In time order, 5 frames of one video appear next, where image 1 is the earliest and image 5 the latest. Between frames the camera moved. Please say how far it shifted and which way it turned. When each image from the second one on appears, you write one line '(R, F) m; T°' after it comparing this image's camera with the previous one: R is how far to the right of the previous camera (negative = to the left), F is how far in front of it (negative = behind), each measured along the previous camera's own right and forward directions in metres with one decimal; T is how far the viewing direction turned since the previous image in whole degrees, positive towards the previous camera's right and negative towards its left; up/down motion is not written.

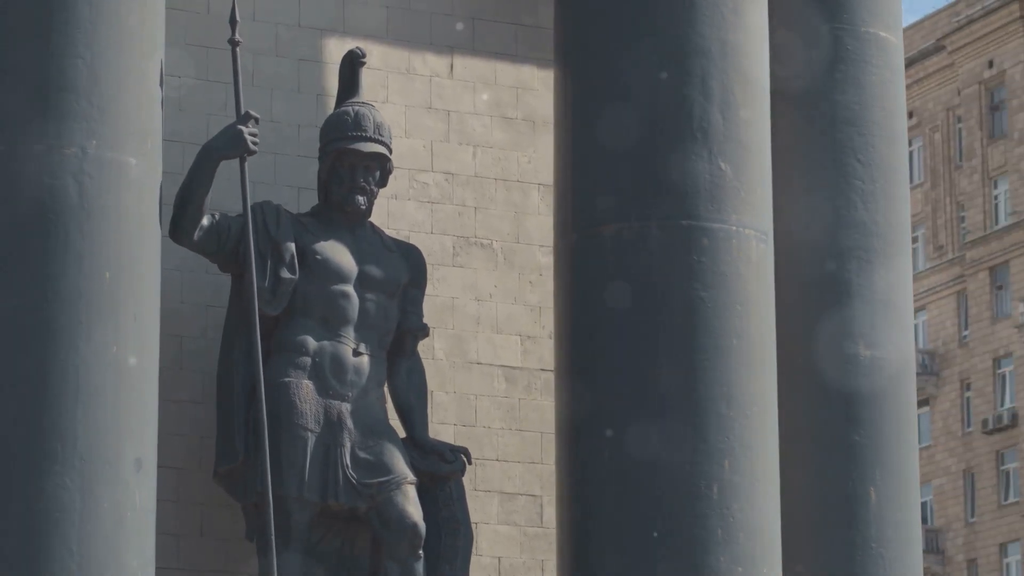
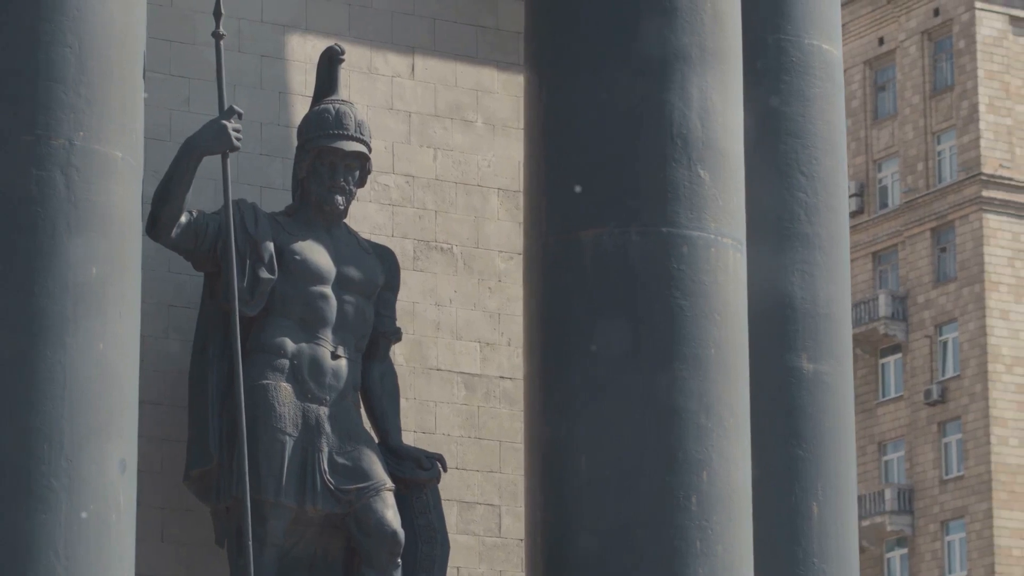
(-1.3, +0.3) m; +5°
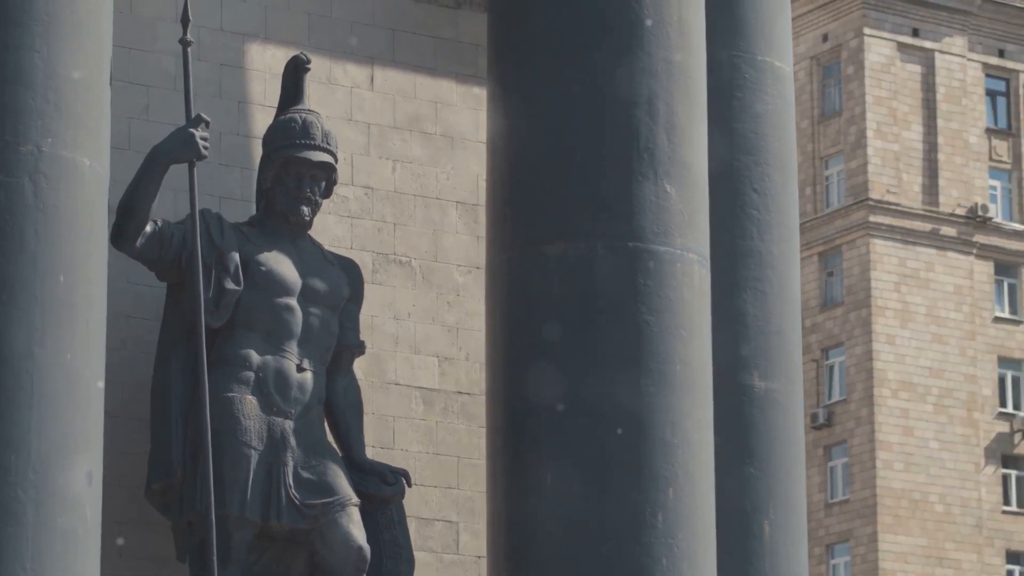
(-0.5, +0.2) m; +2°
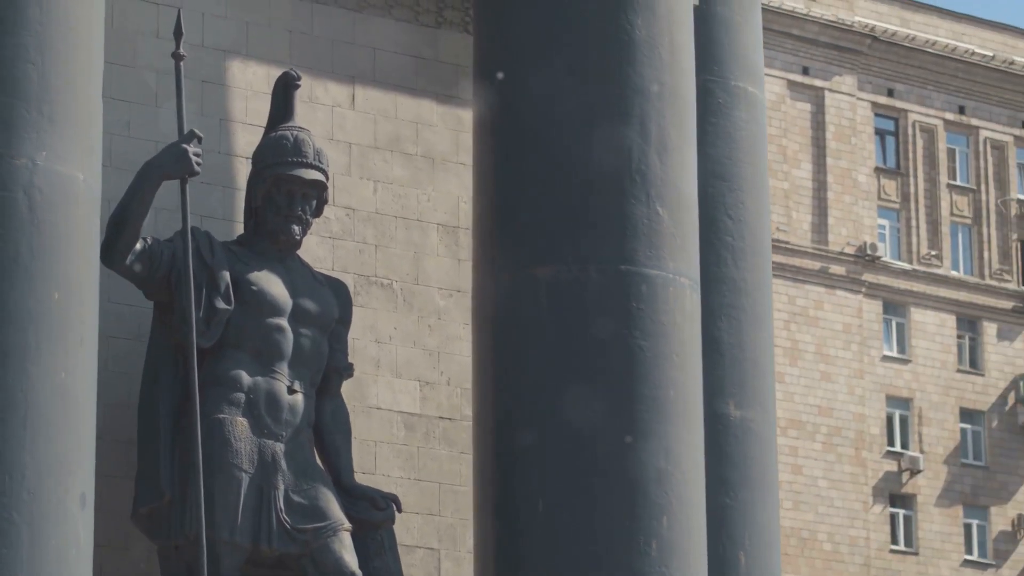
(-0.6, +0.3) m; +3°
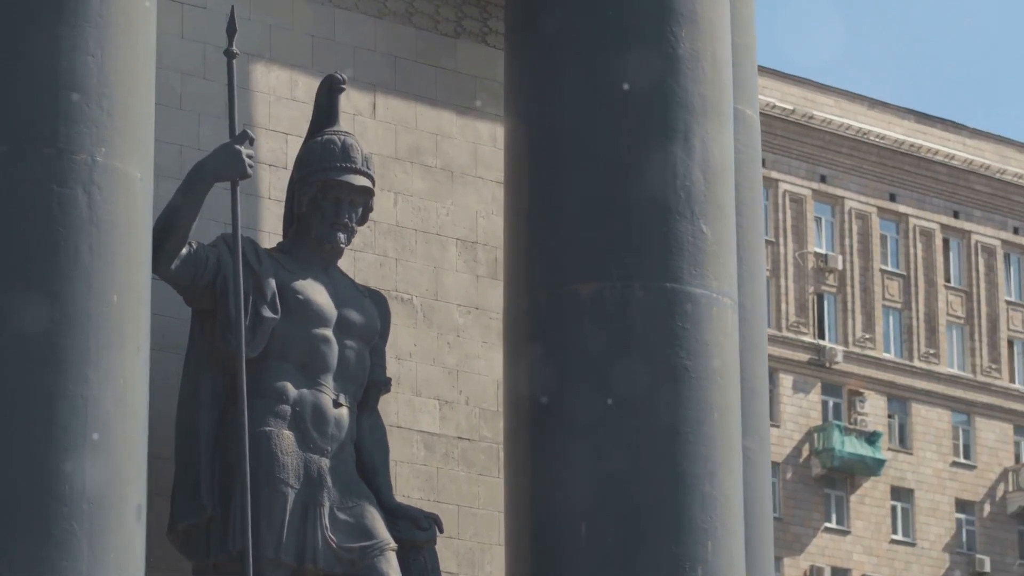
(-1.4, +0.5) m; +5°
